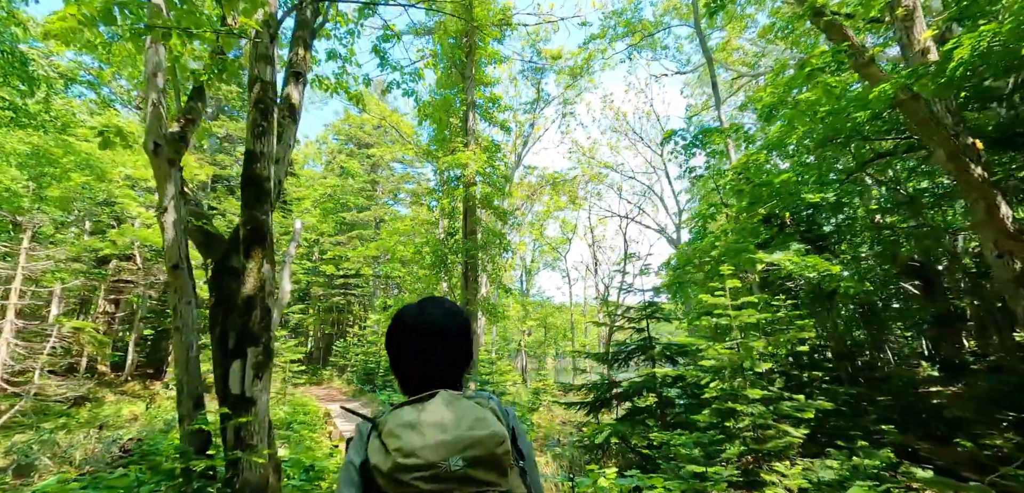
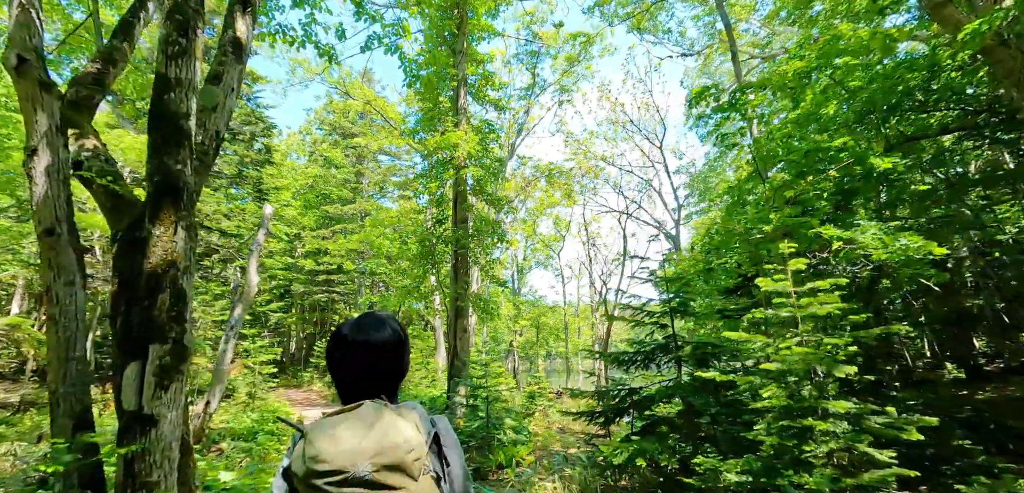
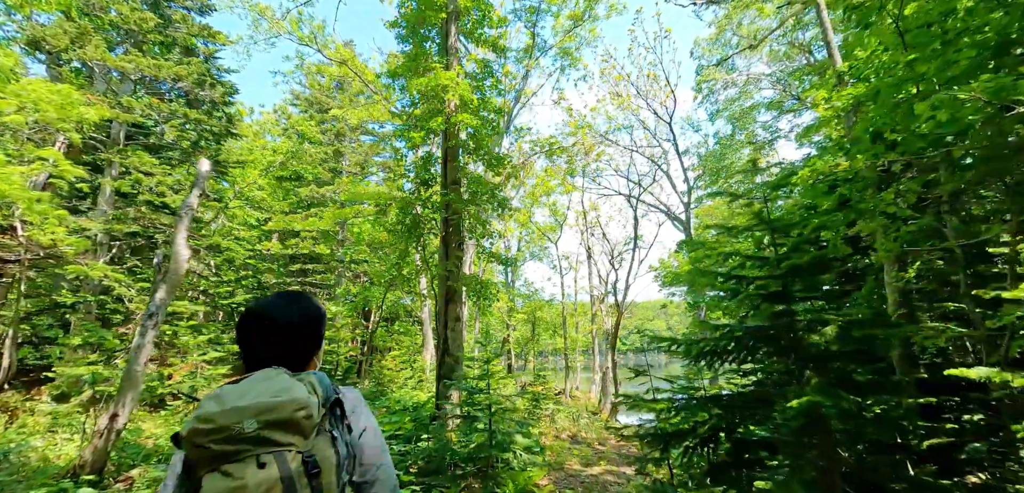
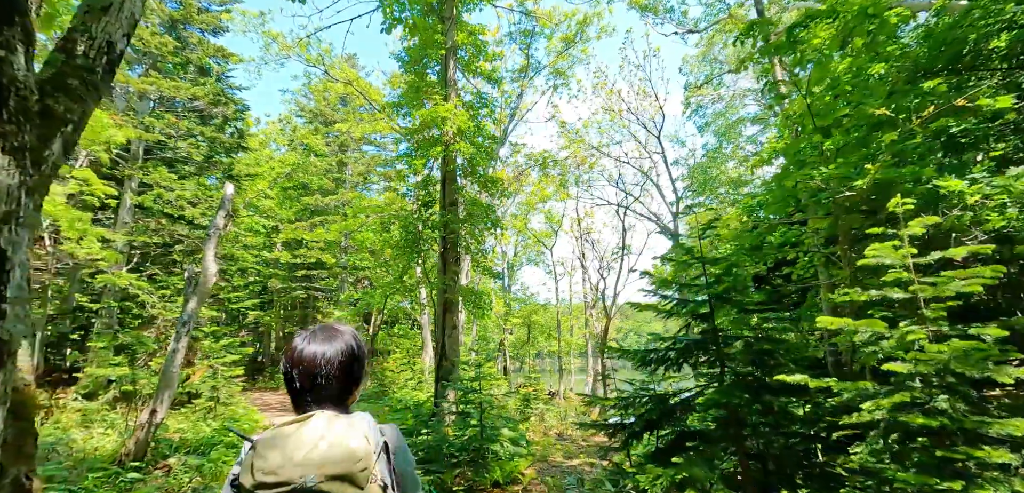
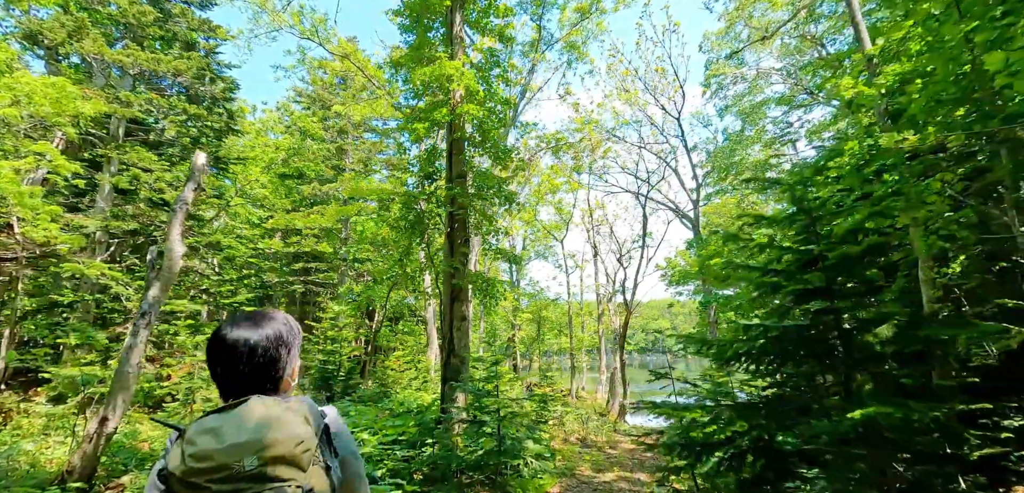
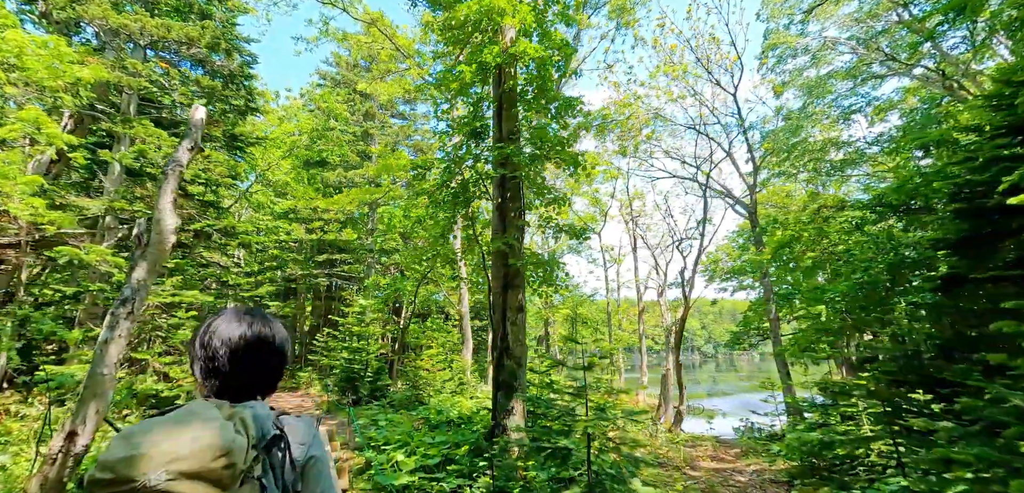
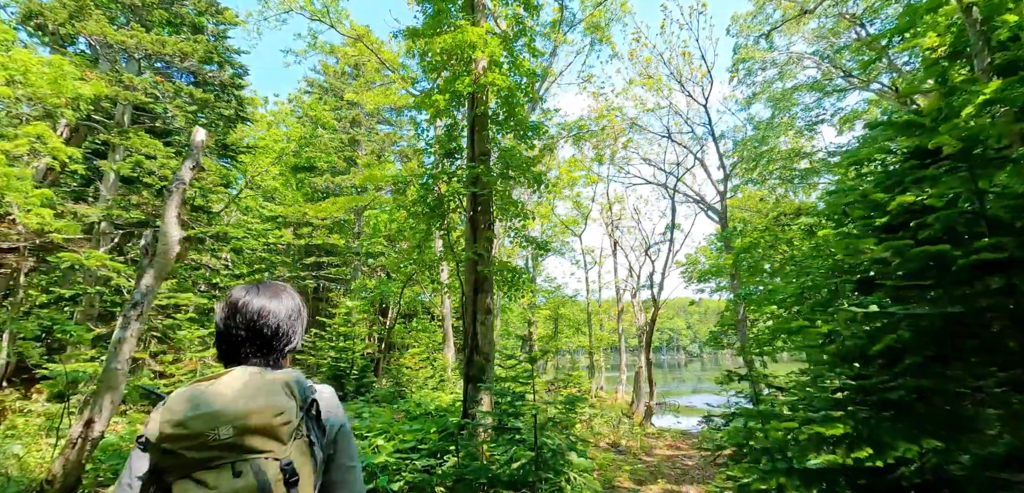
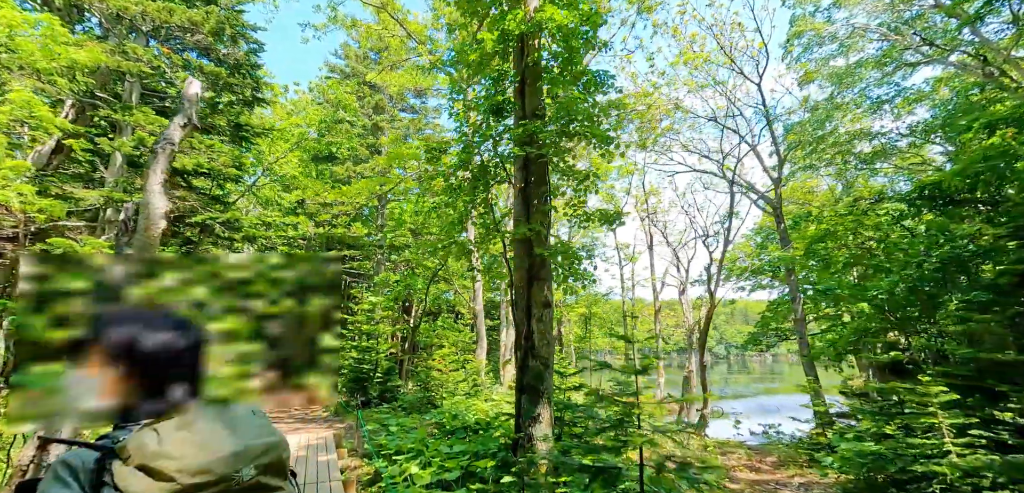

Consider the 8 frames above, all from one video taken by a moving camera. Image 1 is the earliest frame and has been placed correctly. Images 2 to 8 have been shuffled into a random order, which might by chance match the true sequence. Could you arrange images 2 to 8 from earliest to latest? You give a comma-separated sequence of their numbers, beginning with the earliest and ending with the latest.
2, 4, 3, 5, 7, 6, 8
